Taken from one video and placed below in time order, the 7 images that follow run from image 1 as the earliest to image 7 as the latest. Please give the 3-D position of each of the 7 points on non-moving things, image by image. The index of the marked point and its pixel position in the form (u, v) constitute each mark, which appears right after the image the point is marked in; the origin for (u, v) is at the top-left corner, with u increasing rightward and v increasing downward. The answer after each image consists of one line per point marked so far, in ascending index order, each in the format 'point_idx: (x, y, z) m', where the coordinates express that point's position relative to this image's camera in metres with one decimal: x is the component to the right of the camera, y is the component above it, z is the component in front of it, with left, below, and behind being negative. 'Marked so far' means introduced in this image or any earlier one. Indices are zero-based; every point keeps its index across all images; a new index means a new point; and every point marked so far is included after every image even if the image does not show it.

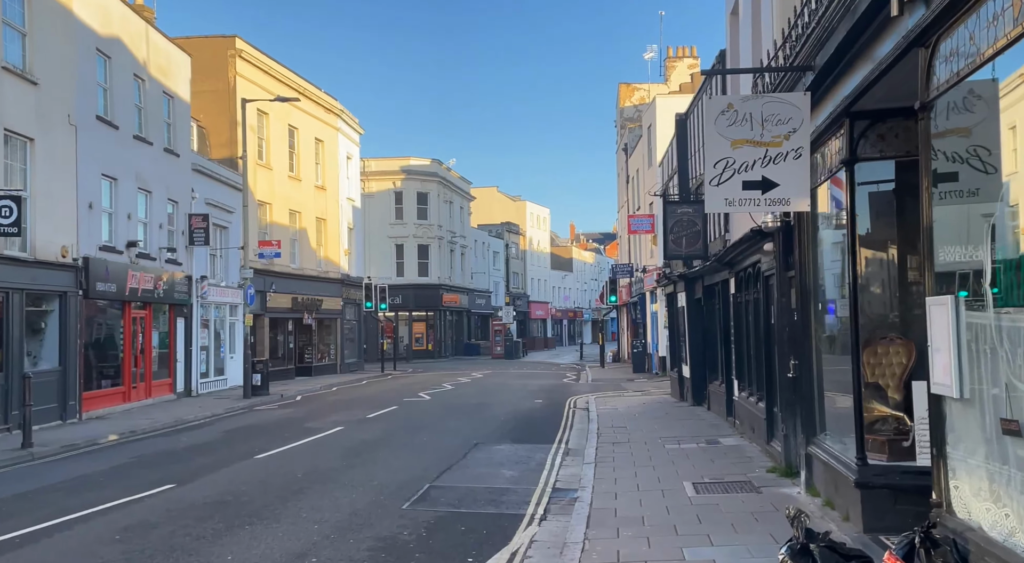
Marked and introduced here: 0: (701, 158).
0: (+3.6, +2.3, +18.6) m
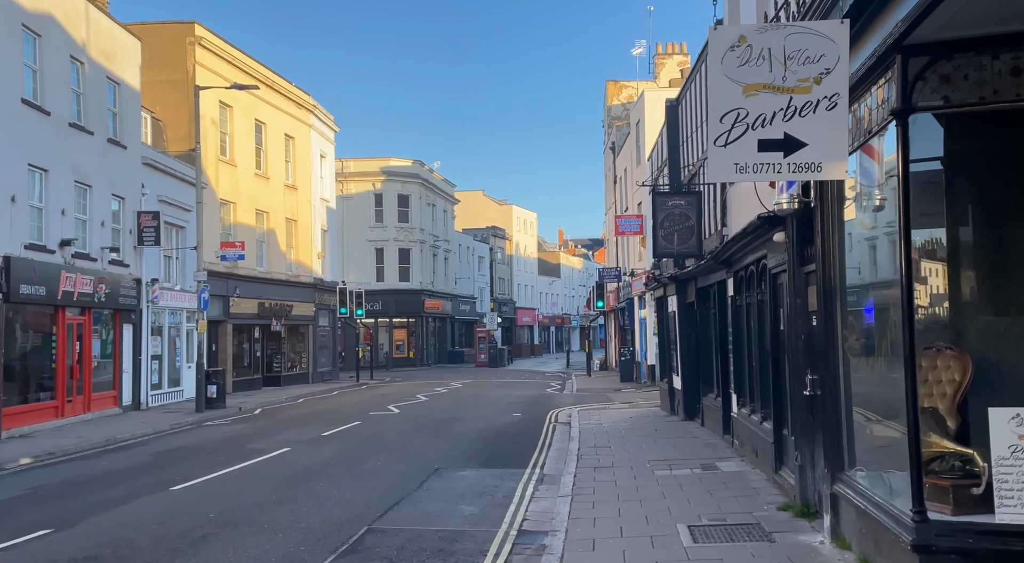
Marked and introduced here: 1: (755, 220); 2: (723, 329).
0: (+3.1, +2.3, +16.7) m
1: (+2.5, +0.7, +10.0) m
2: (+3.3, -0.7, +15.2) m
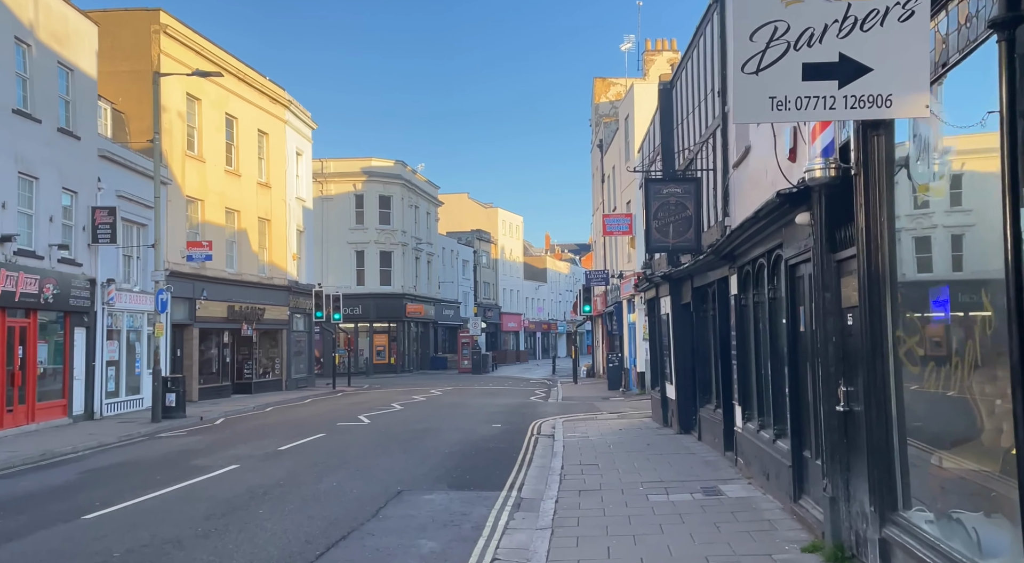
0: (+2.7, +2.3, +15.0) m
1: (+2.2, +0.7, +8.4) m
2: (+2.9, -0.7, +13.6) m
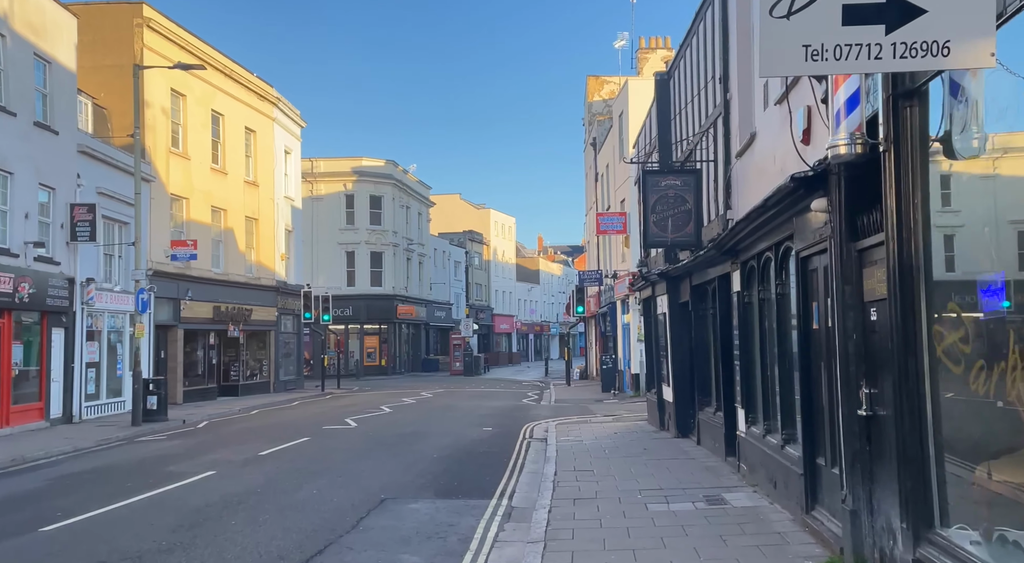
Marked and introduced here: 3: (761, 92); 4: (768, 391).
0: (+2.6, +2.4, +14.4) m
1: (+2.1, +0.8, +7.7) m
2: (+2.8, -0.6, +12.9) m
3: (+2.5, +1.9, +10.1) m
4: (+2.7, -1.2, +10.5) m
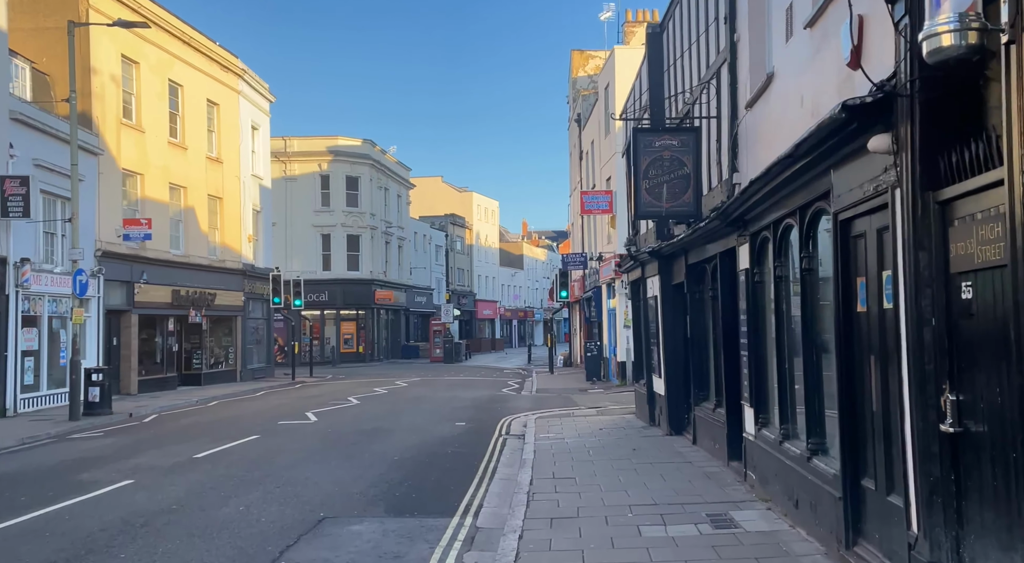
0: (+2.2, +2.7, +12.4) m
1: (+1.9, +1.0, +5.8) m
2: (+2.4, -0.4, +11.0) m
3: (+2.2, +2.2, +8.2) m
4: (+2.4, -0.9, +8.6) m
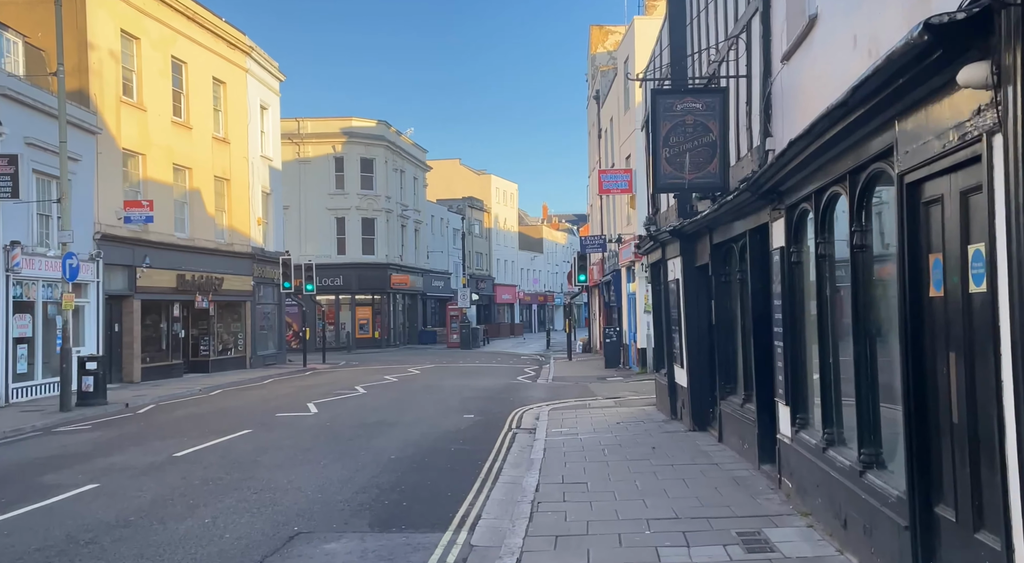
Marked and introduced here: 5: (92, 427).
0: (+2.3, +2.9, +11.2) m
1: (+1.8, +1.1, +4.6) m
2: (+2.5, -0.2, +9.8) m
3: (+2.2, +2.3, +6.9) m
4: (+2.4, -0.8, +7.4) m
5: (-7.4, -2.6, +17.5) m
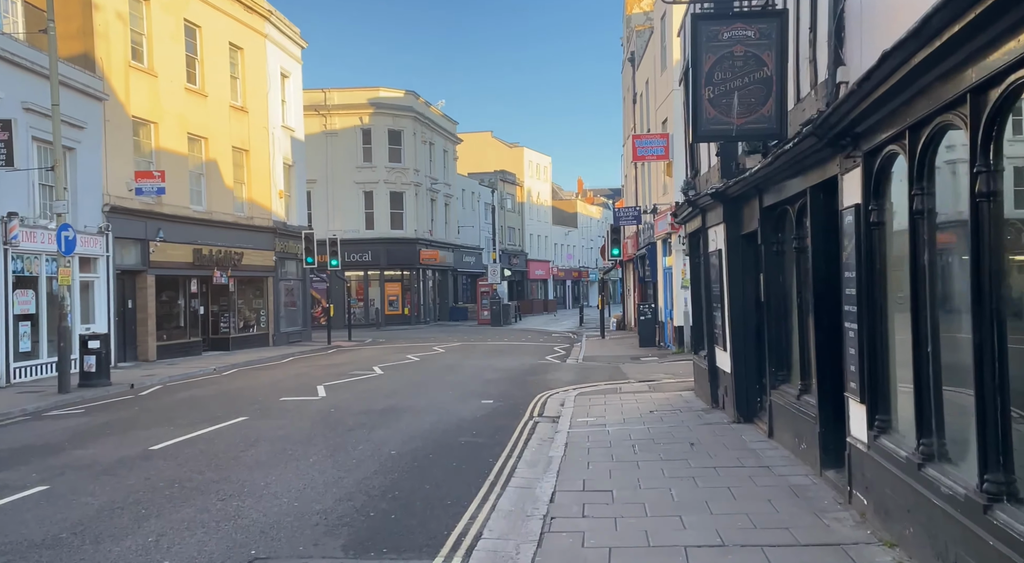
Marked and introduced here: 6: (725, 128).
0: (+2.4, +3.2, +9.4) m
1: (+1.7, +1.2, +2.9) m
2: (+2.6, +0.1, +8.1) m
3: (+2.2, +2.5, +5.2) m
4: (+2.4, -0.6, +5.7) m
5: (-7.0, -2.1, +16.3) m
6: (+1.8, +1.3, +8.6) m
